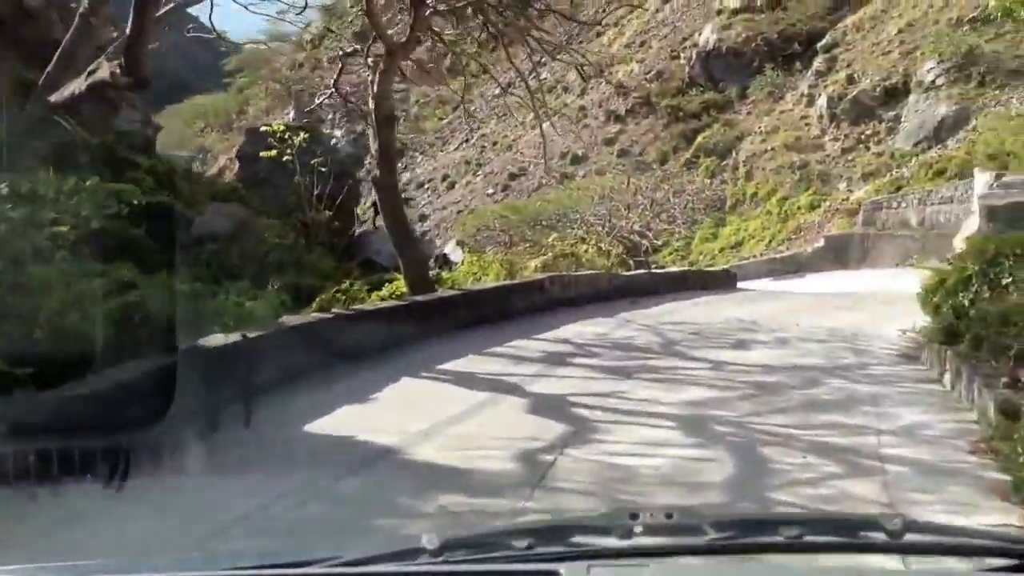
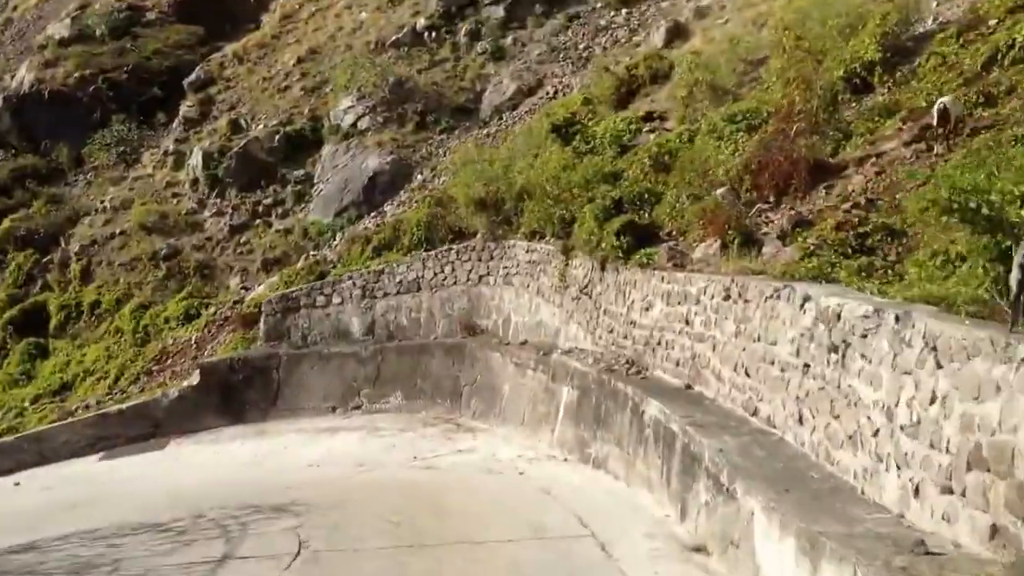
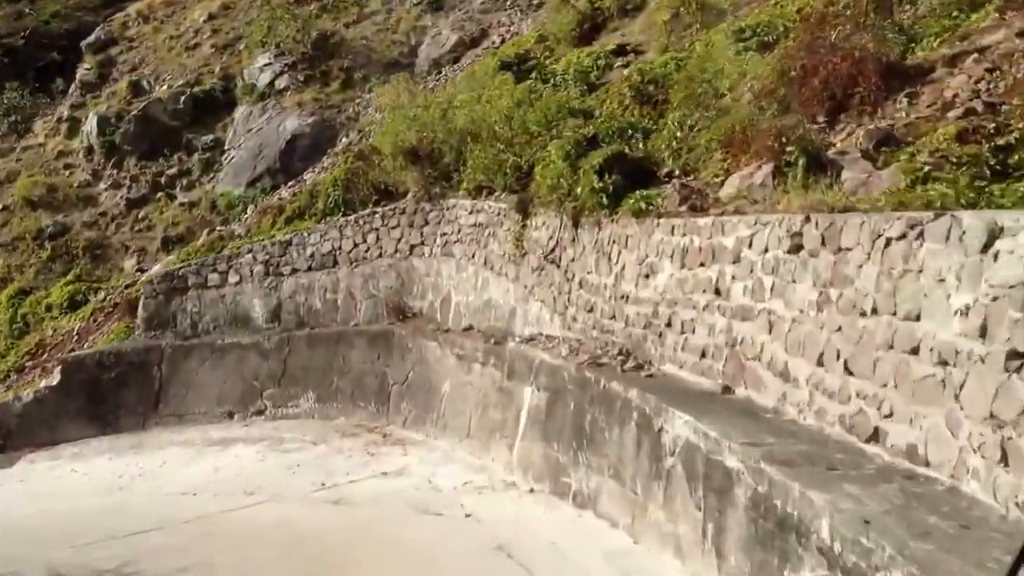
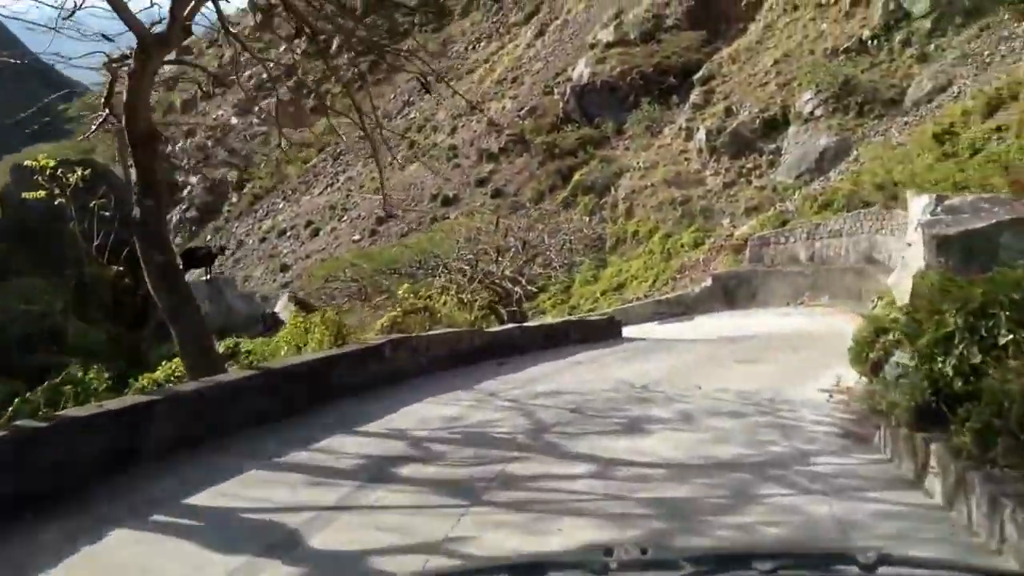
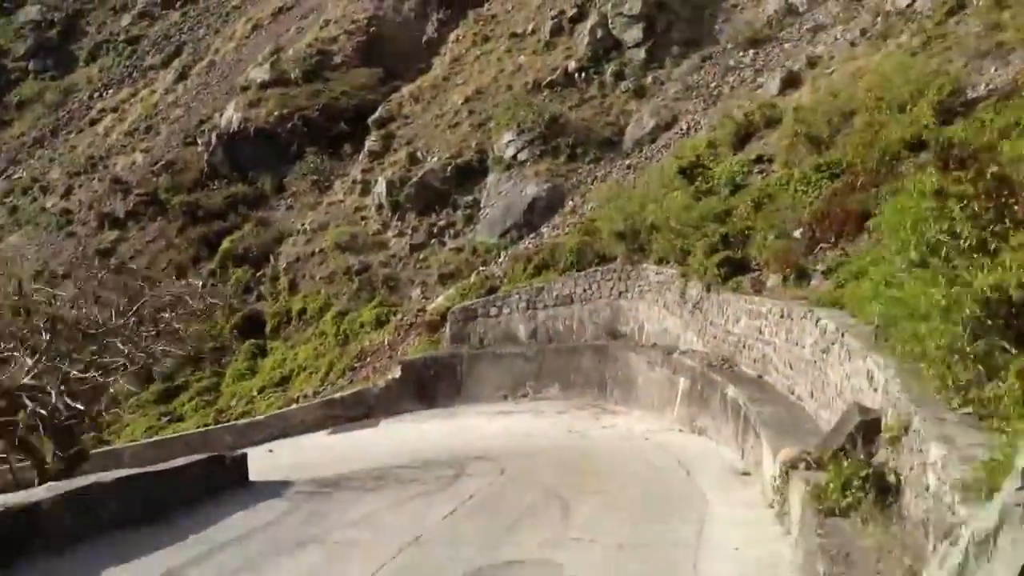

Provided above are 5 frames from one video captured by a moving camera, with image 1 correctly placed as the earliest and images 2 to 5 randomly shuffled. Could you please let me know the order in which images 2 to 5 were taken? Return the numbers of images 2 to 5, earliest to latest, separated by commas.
4, 5, 2, 3
